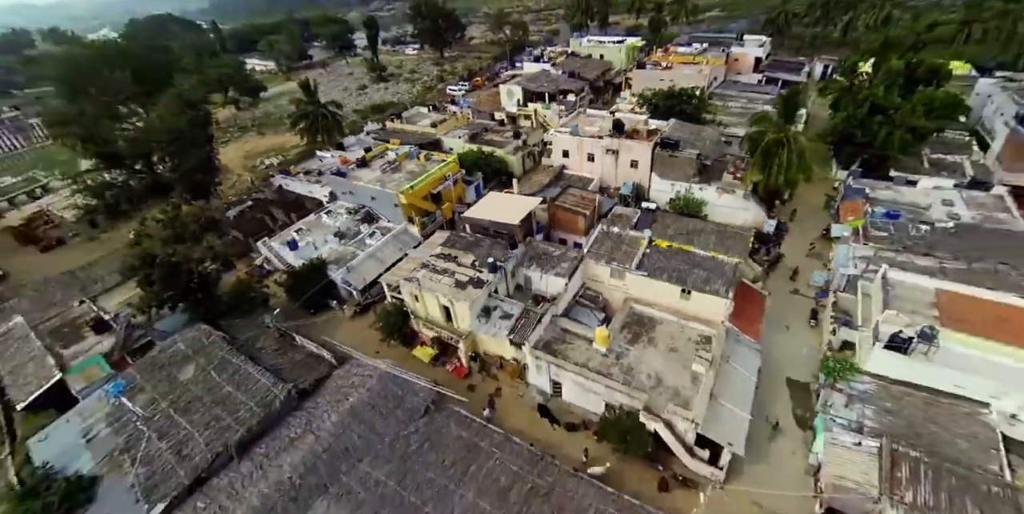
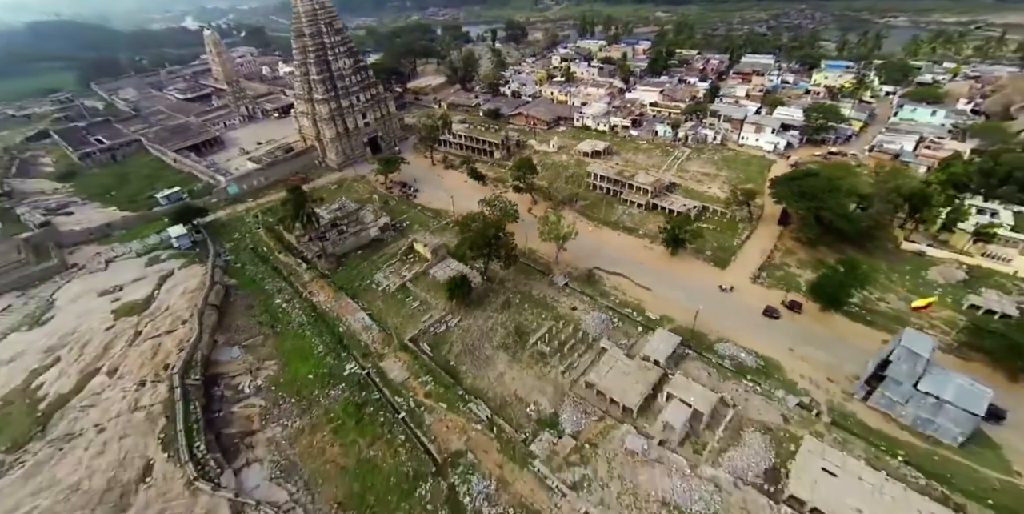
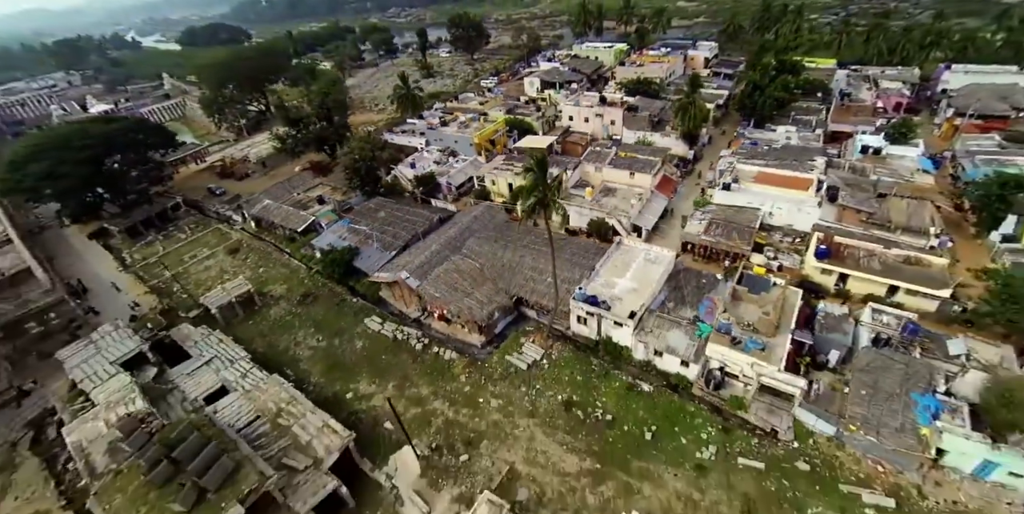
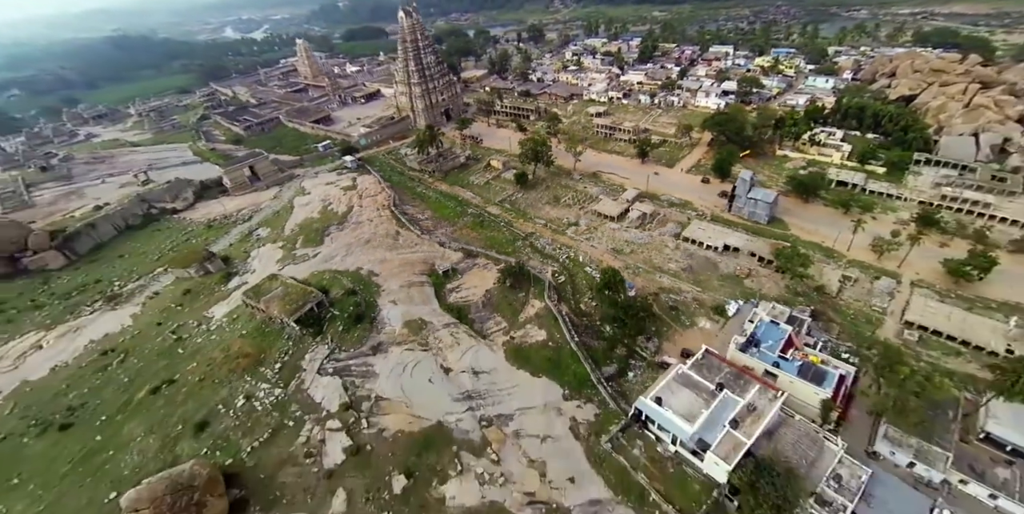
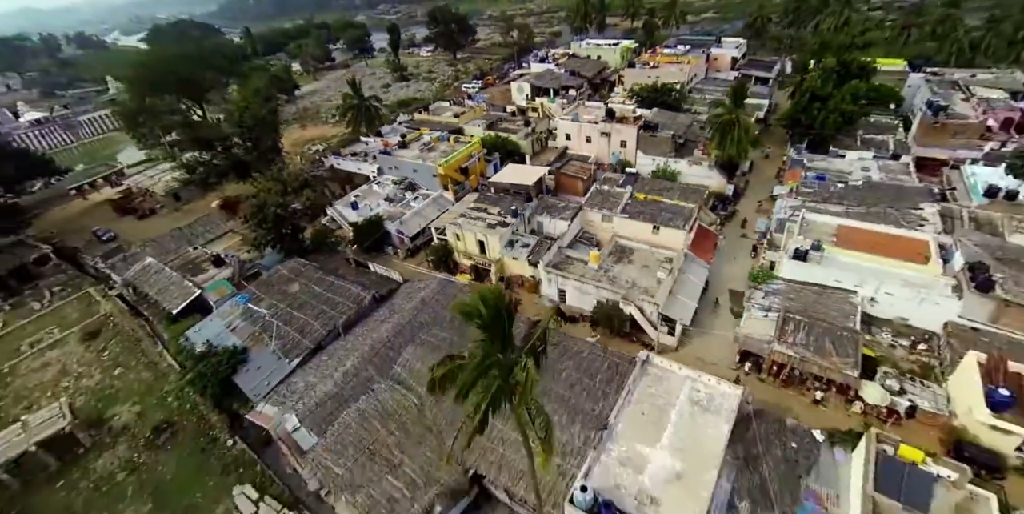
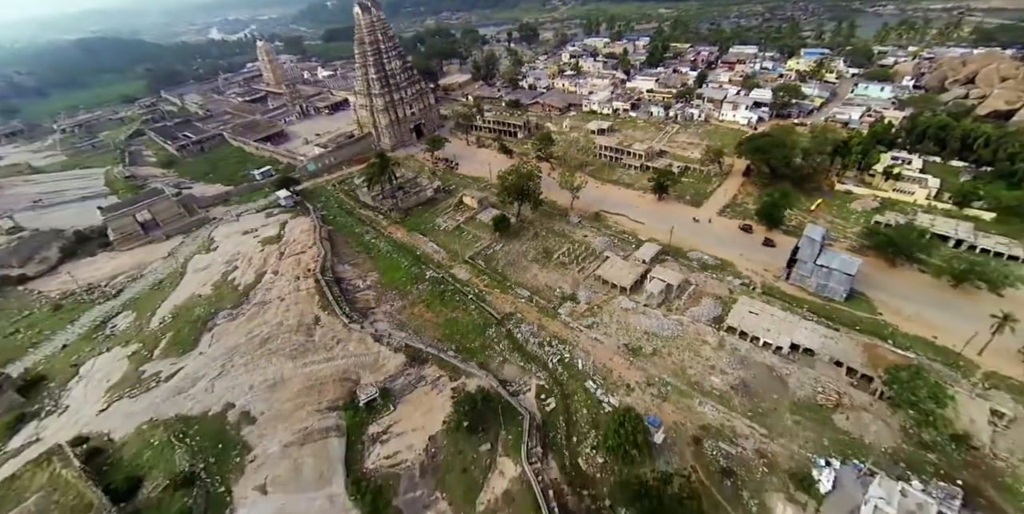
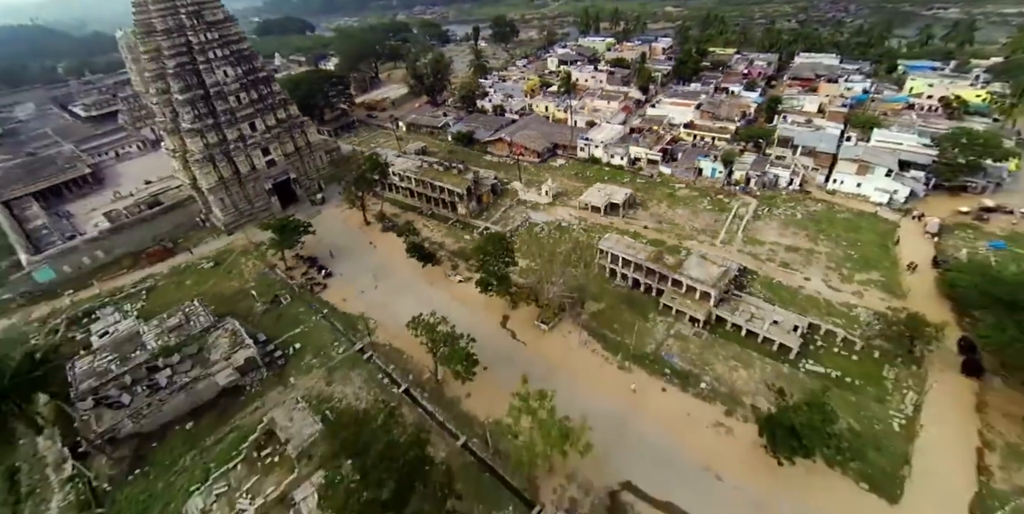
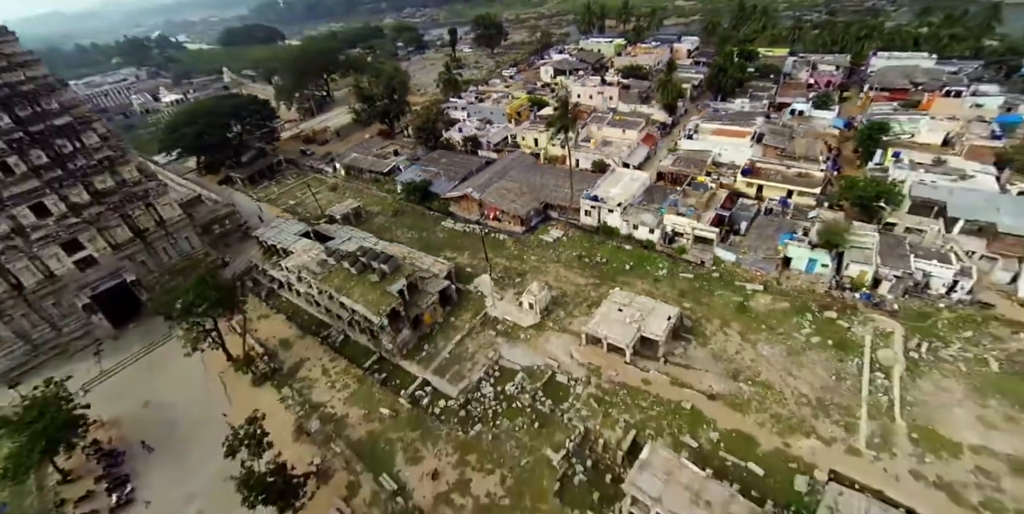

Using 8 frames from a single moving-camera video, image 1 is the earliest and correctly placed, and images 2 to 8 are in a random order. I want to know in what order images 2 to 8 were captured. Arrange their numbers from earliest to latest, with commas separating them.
5, 3, 8, 7, 2, 6, 4
